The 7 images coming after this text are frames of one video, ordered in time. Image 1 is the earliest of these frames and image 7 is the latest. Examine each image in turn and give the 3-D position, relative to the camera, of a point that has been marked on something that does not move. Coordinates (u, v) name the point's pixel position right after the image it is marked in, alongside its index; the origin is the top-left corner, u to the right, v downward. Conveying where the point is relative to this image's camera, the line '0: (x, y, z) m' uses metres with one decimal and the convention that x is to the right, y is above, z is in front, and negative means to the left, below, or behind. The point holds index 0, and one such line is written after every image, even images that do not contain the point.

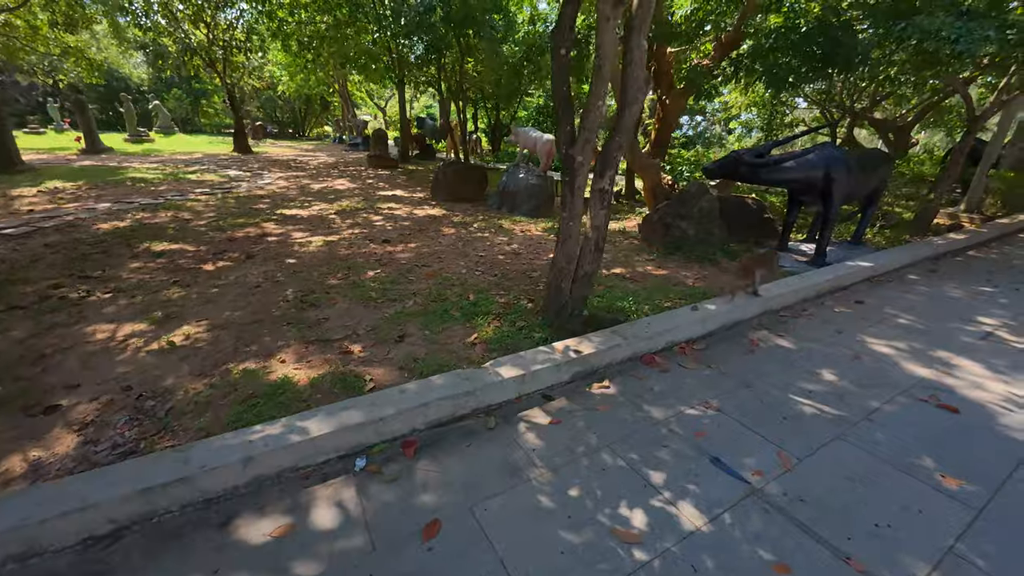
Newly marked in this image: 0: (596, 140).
0: (+0.6, +1.0, +2.8) m
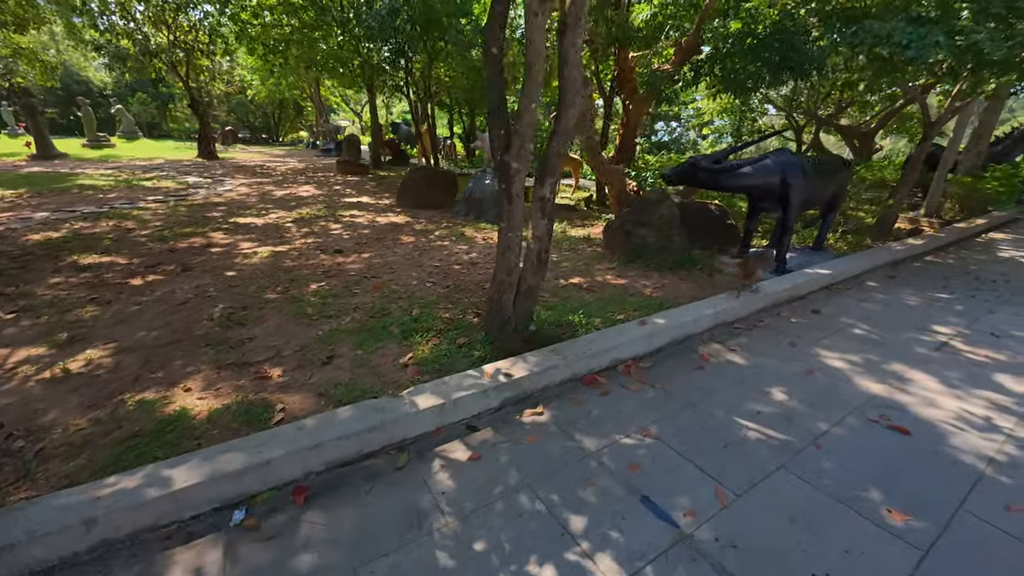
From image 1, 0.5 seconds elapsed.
0: (+0.1, +0.9, +2.7) m
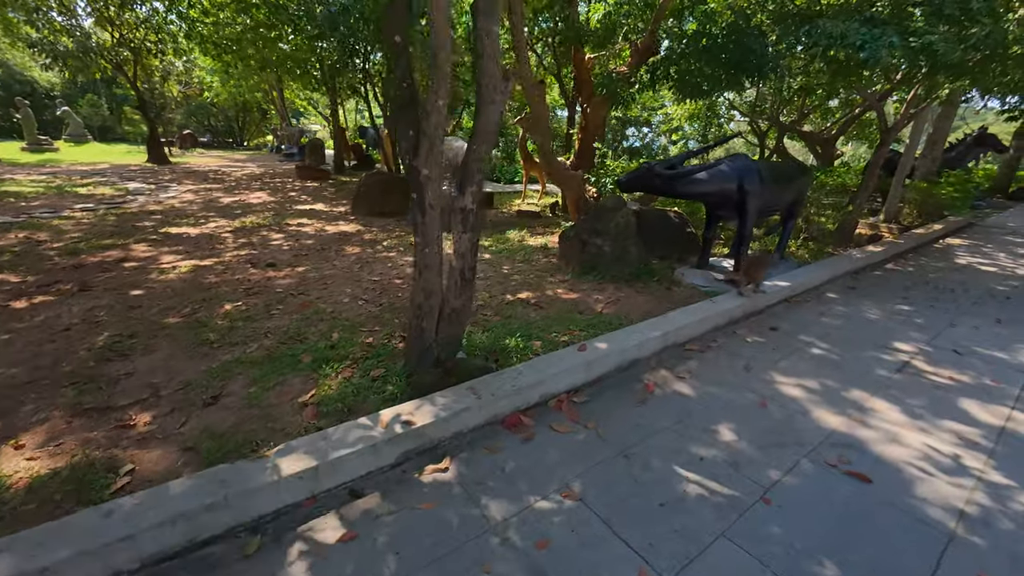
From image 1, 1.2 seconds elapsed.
0: (-0.4, +0.8, +2.3) m
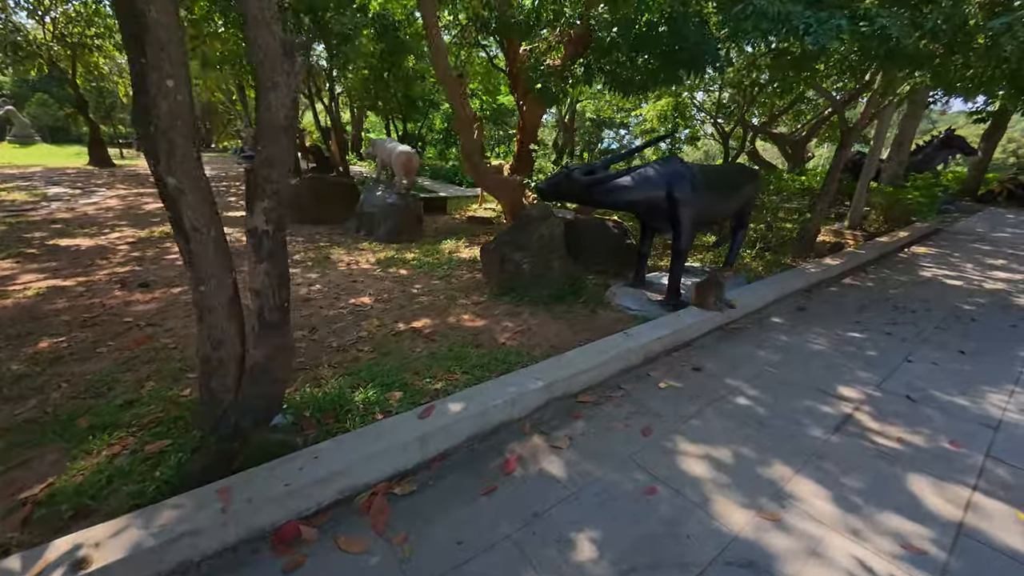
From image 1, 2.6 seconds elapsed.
0: (-1.2, +0.5, +1.6) m
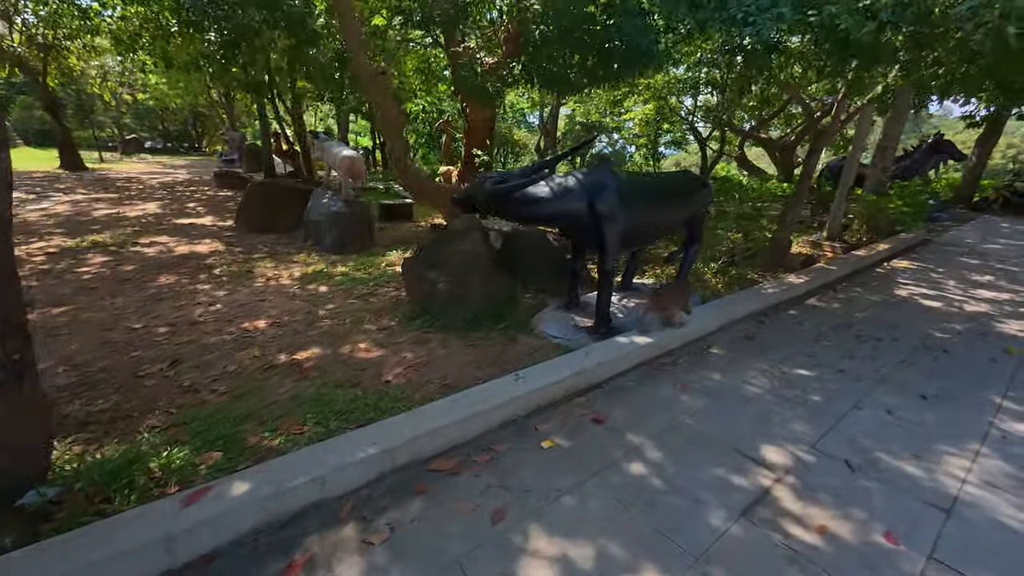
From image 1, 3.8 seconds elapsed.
0: (-2.0, +0.4, +1.2) m
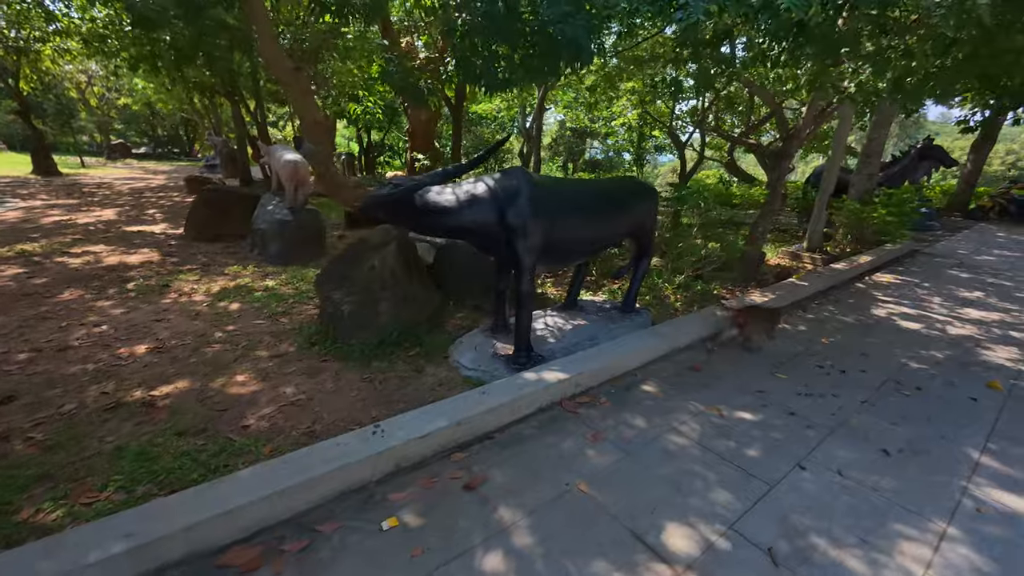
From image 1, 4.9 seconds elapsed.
0: (-2.6, +0.2, +0.8) m
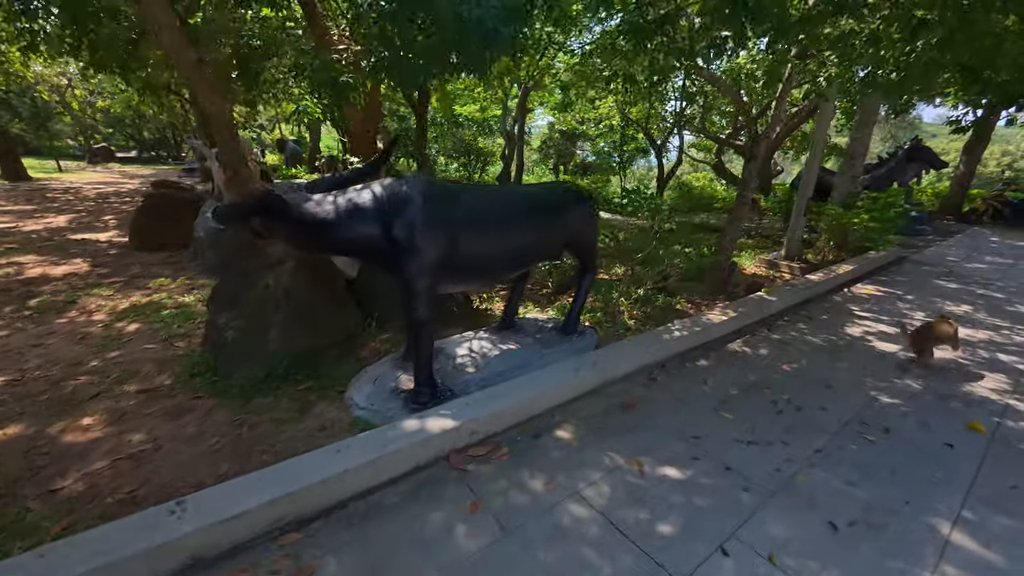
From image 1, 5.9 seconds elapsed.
0: (-3.2, +0.1, +0.3) m
